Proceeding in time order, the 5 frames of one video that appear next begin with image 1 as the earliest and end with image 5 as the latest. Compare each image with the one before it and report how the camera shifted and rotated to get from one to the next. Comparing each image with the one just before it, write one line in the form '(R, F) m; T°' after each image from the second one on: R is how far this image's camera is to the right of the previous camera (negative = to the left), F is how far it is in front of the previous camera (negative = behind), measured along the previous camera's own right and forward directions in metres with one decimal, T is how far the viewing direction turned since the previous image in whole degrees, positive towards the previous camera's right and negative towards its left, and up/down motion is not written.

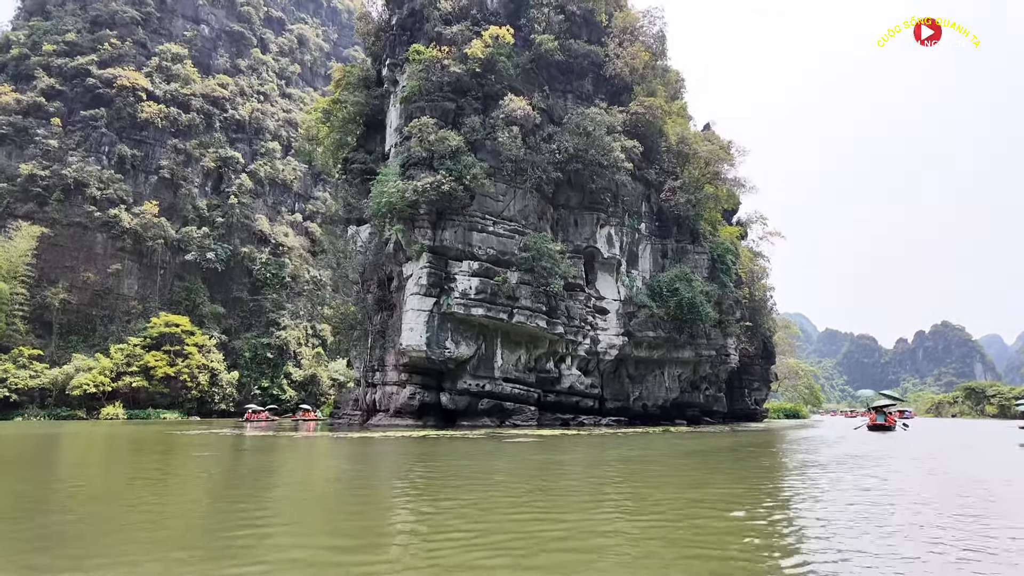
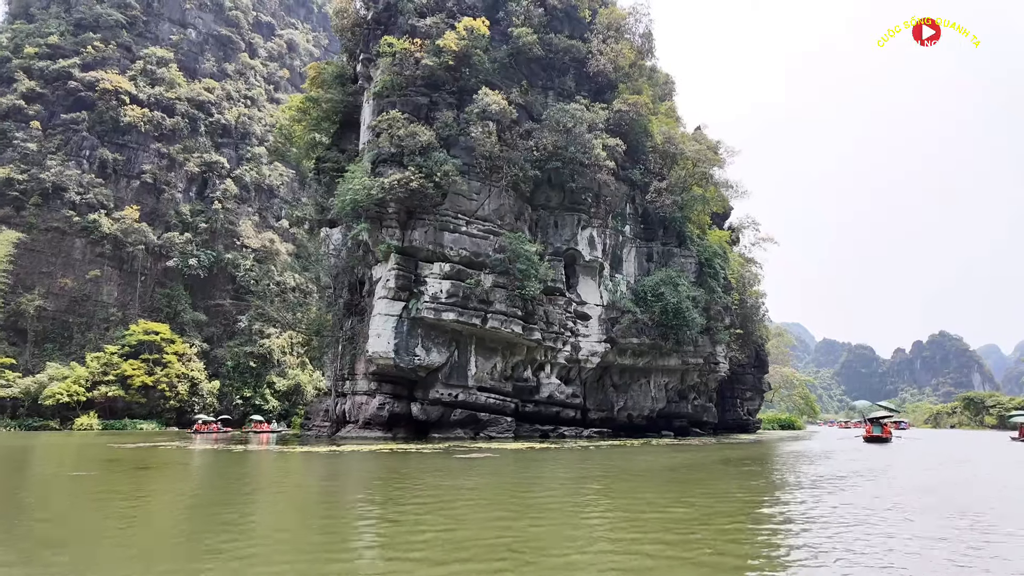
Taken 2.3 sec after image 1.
(+0.7, +1.0) m; 0°
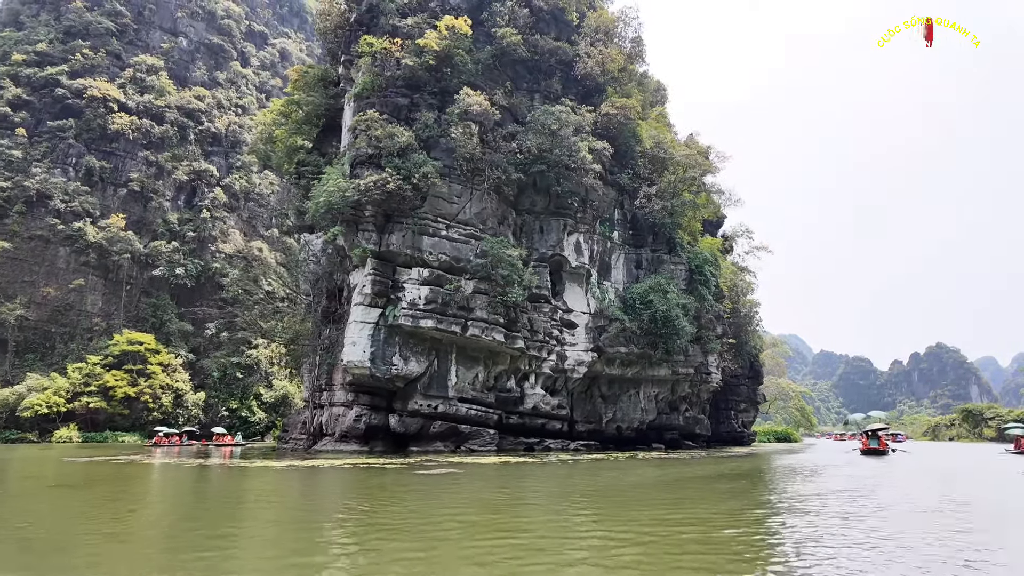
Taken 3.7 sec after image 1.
(+0.5, +0.7) m; 0°
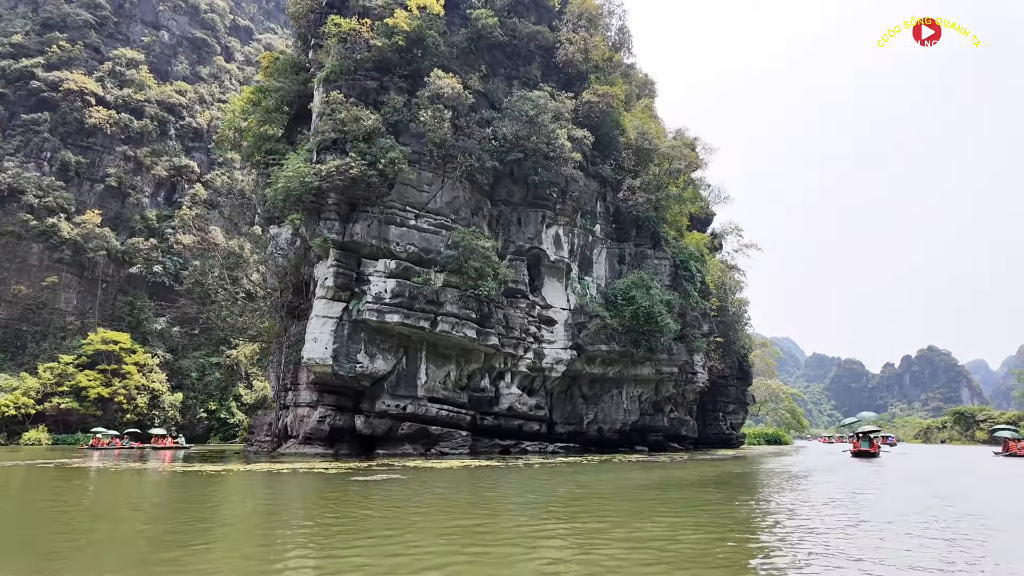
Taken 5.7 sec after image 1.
(+0.6, +0.9) m; +1°
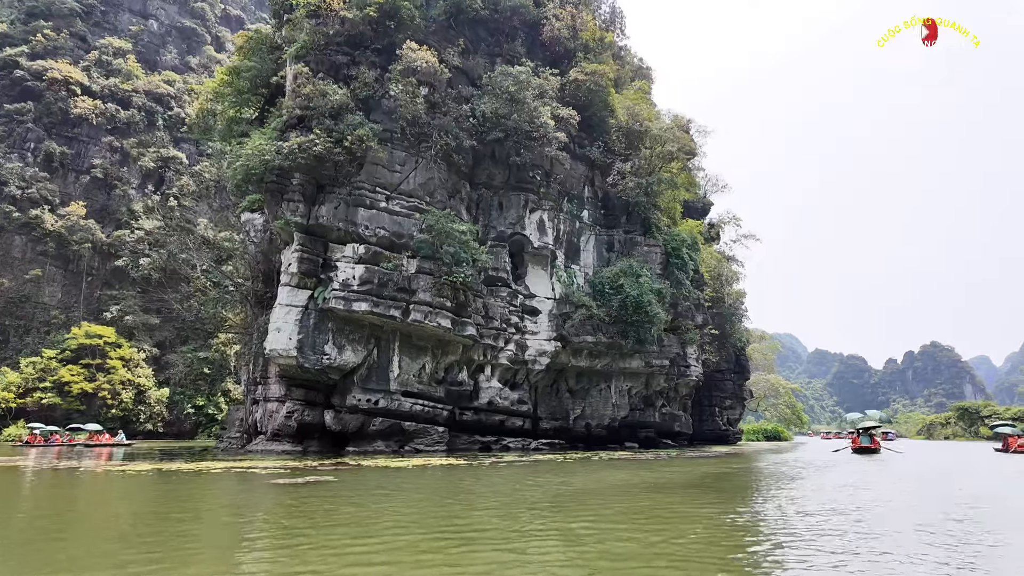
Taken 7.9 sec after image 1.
(+0.6, +1.0) m; 0°
